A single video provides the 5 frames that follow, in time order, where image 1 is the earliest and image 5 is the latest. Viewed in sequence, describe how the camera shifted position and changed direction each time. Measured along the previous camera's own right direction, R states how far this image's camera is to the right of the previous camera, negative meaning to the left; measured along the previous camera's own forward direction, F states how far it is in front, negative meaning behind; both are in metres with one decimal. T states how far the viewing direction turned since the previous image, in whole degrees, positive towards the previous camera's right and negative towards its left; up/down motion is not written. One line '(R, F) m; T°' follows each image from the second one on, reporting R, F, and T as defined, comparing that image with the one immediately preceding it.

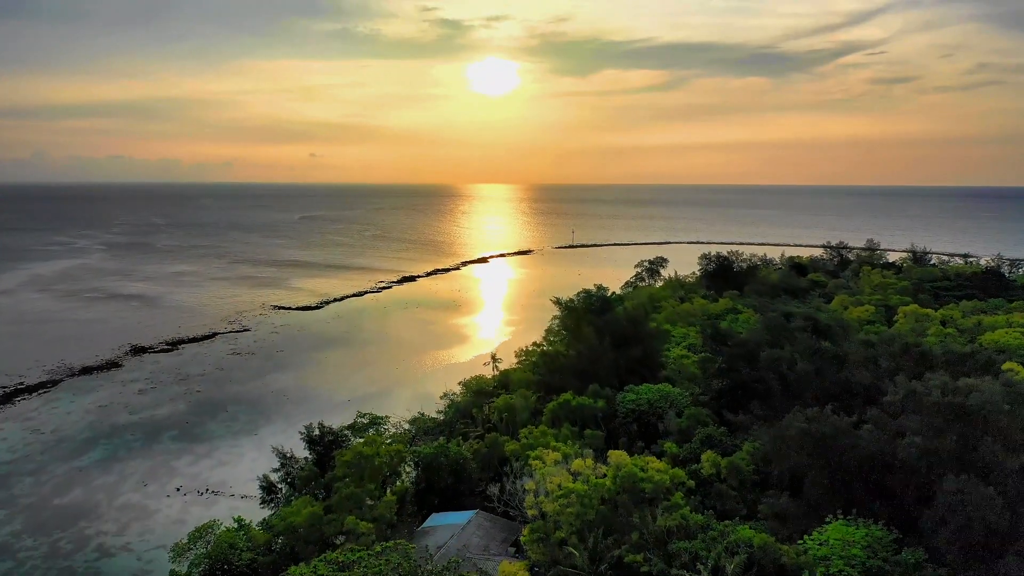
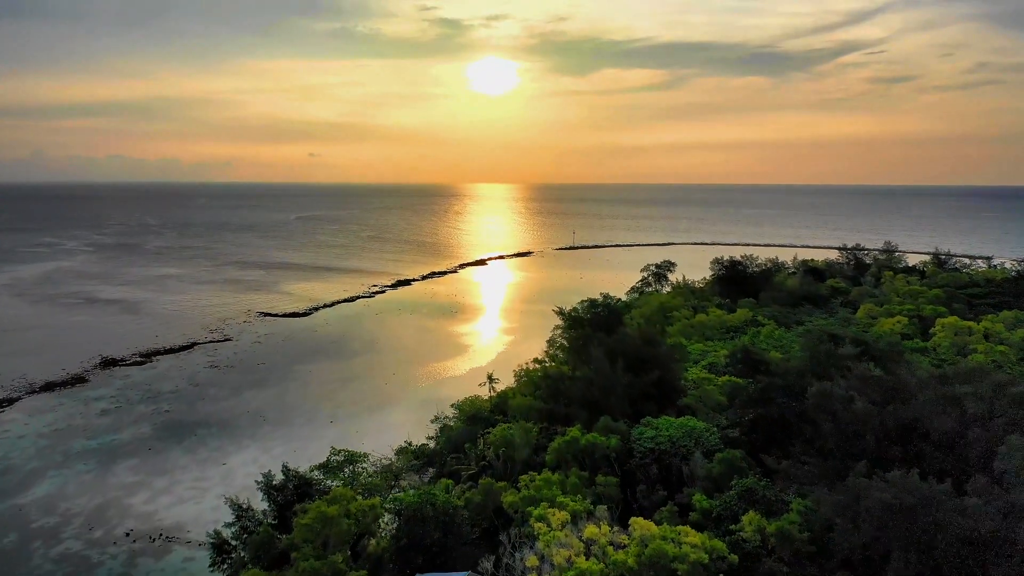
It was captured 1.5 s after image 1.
(0.0, +2.8) m; 0°
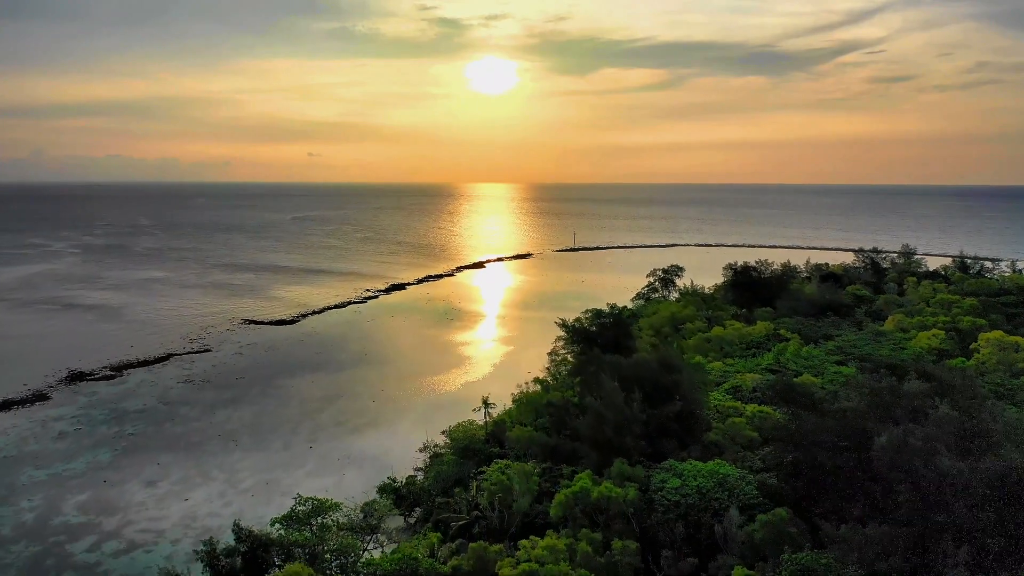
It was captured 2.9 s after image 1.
(+0.1, +2.6) m; 0°
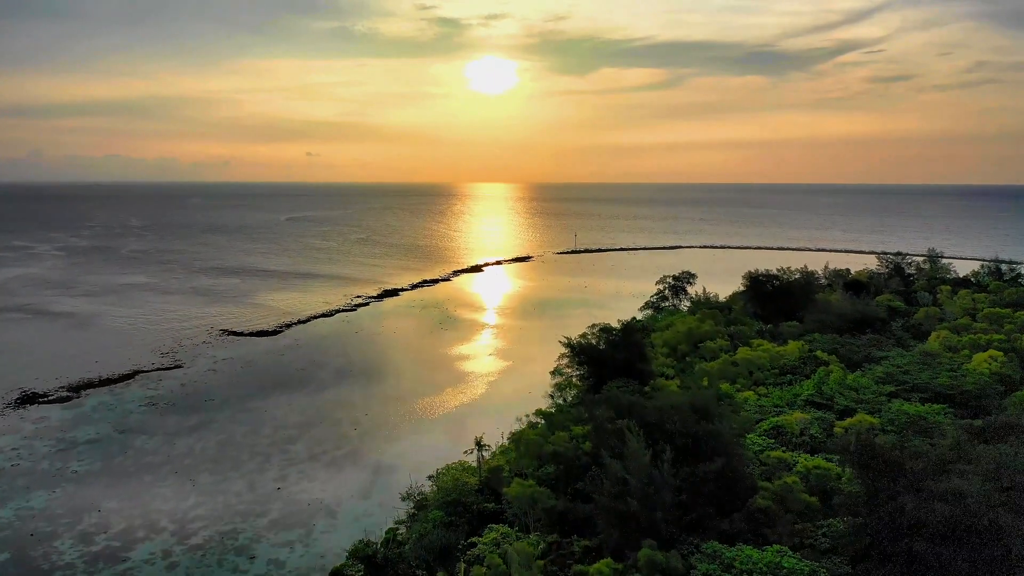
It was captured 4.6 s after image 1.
(0.0, +3.3) m; 0°
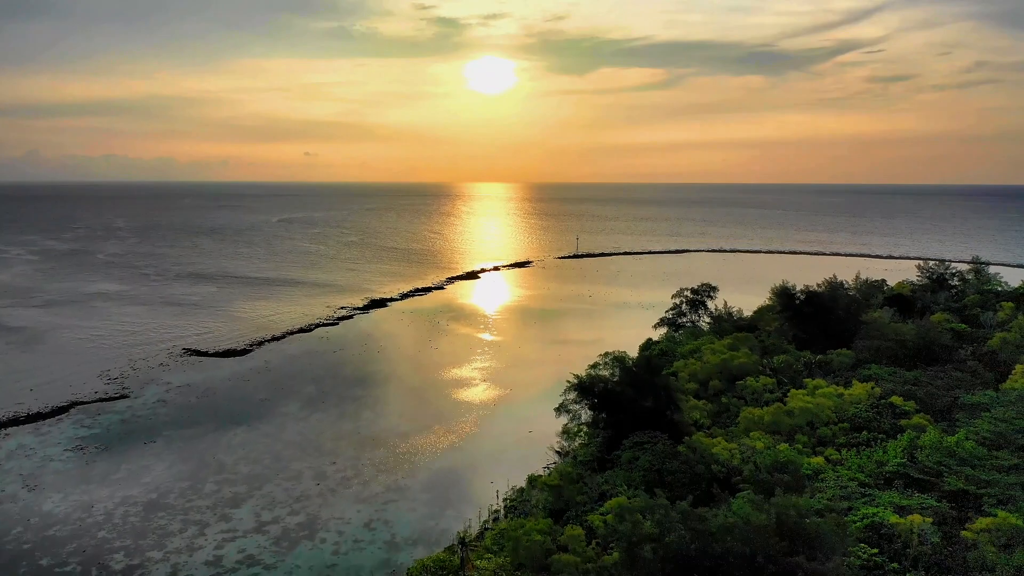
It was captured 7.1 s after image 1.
(+0.1, +4.8) m; 0°
